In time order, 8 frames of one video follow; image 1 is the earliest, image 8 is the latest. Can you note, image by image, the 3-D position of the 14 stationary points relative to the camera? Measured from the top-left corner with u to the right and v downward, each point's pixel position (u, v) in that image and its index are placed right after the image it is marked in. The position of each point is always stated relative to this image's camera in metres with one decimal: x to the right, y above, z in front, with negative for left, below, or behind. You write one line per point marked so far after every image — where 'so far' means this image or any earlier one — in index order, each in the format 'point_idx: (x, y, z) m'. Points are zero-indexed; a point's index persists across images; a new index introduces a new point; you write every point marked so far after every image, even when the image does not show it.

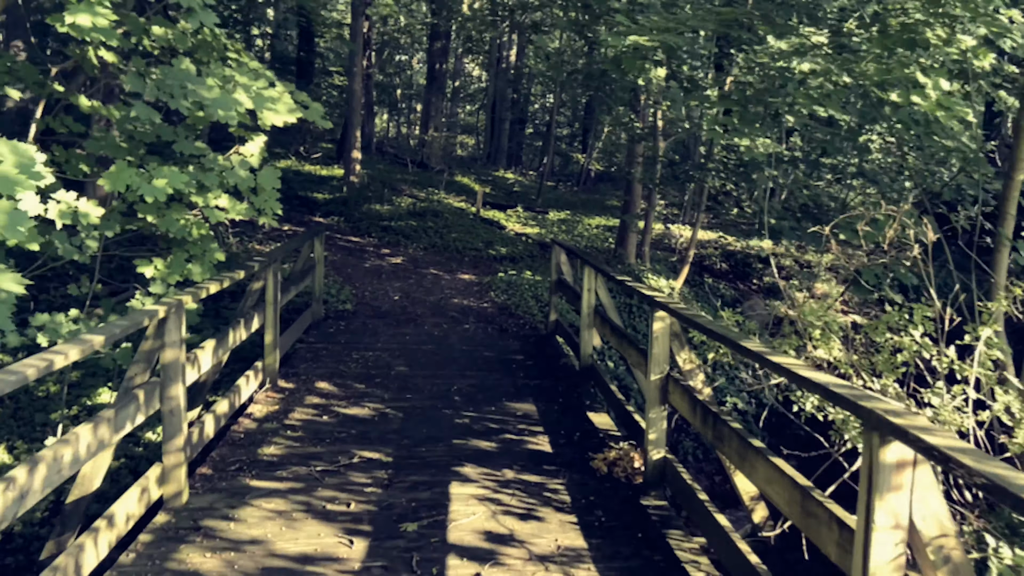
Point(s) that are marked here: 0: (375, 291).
0: (-2.0, -0.1, +11.4) m
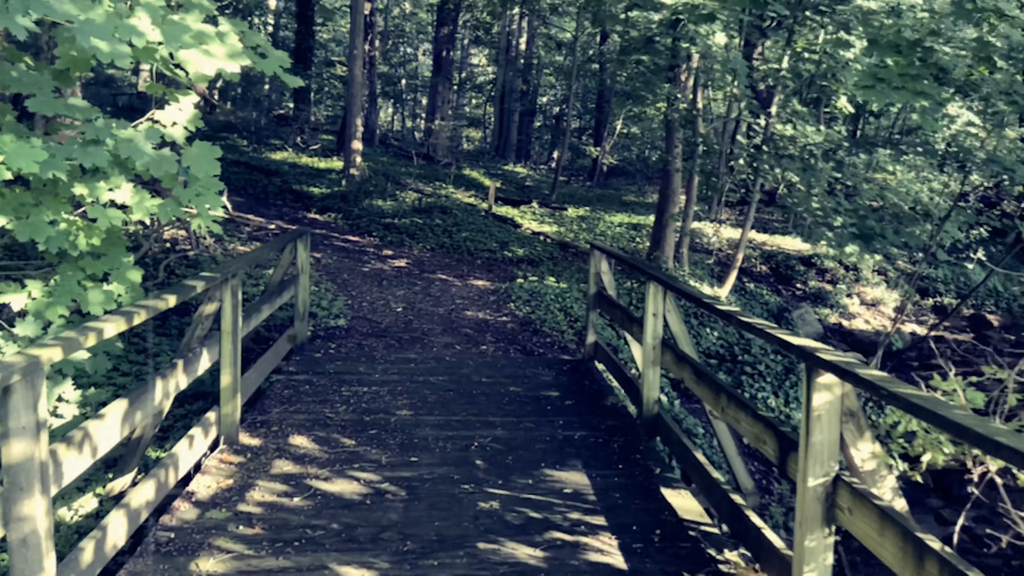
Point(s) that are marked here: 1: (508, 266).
0: (-1.7, -0.2, +9.7) m
1: (0.0, +0.3, +12.6) m
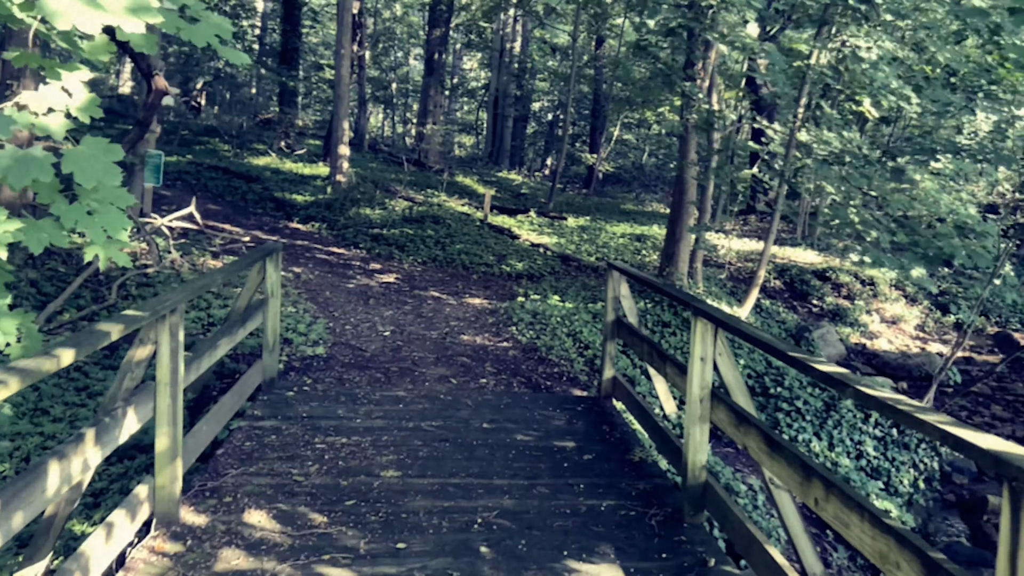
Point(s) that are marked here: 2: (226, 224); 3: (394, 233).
0: (-1.7, -0.4, +8.7) m
1: (-0.1, +0.1, +11.6) m
2: (-5.0, +1.1, +13.5) m
3: (-2.1, +1.0, +13.8) m
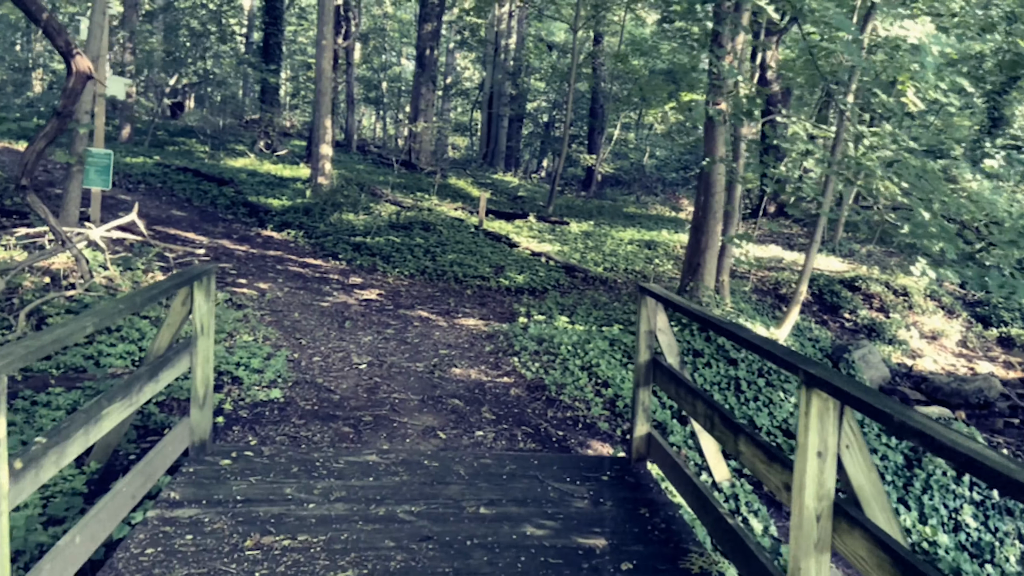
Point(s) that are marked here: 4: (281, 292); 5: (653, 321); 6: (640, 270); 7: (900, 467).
0: (-1.7, -0.6, +7.3) m
1: (-0.1, -0.1, +10.1) m
2: (-5.0, +0.9, +12.0) m
3: (-2.1, +0.7, +12.4) m
4: (-2.8, 0.0, +9.3) m
5: (+0.9, -0.2, +4.8) m
6: (+2.0, +0.3, +12.4) m
7: (+2.9, -1.3, +6.0) m
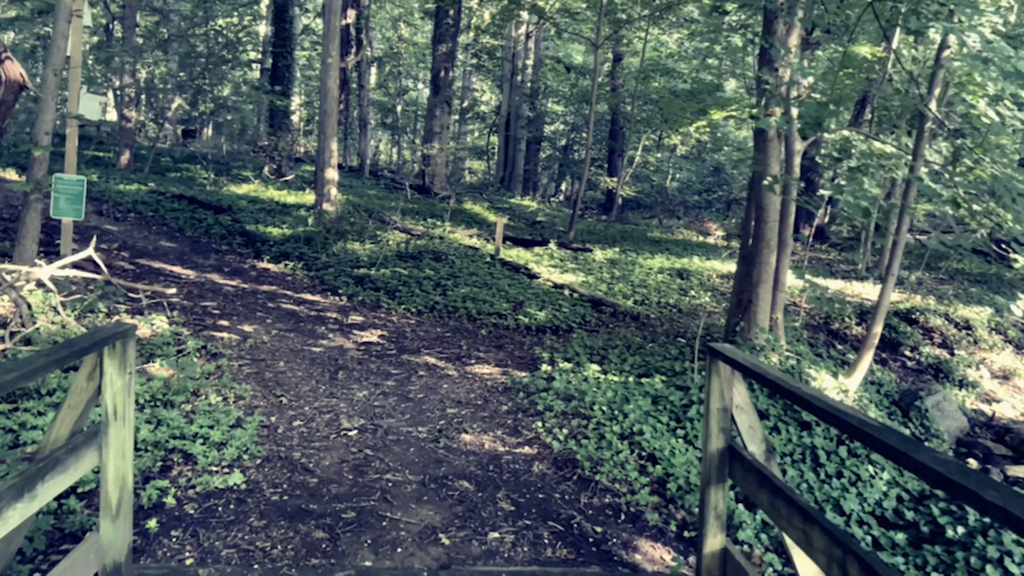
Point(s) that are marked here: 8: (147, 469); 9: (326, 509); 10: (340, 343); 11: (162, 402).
0: (-1.5, -1.0, +6.0) m
1: (+0.2, -0.6, +8.9) m
2: (-4.7, +0.3, +10.9) m
3: (-1.8, +0.2, +11.2) m
4: (-2.5, -0.5, +8.1) m
5: (+1.0, -0.5, +3.5) m
6: (+2.3, -0.2, +11.1) m
7: (+3.1, -1.6, +4.6) m
8: (-2.2, -1.1, +4.7) m
9: (-1.1, -1.2, +4.5) m
10: (-1.8, -0.6, +8.3) m
11: (-2.5, -0.8, +5.6) m
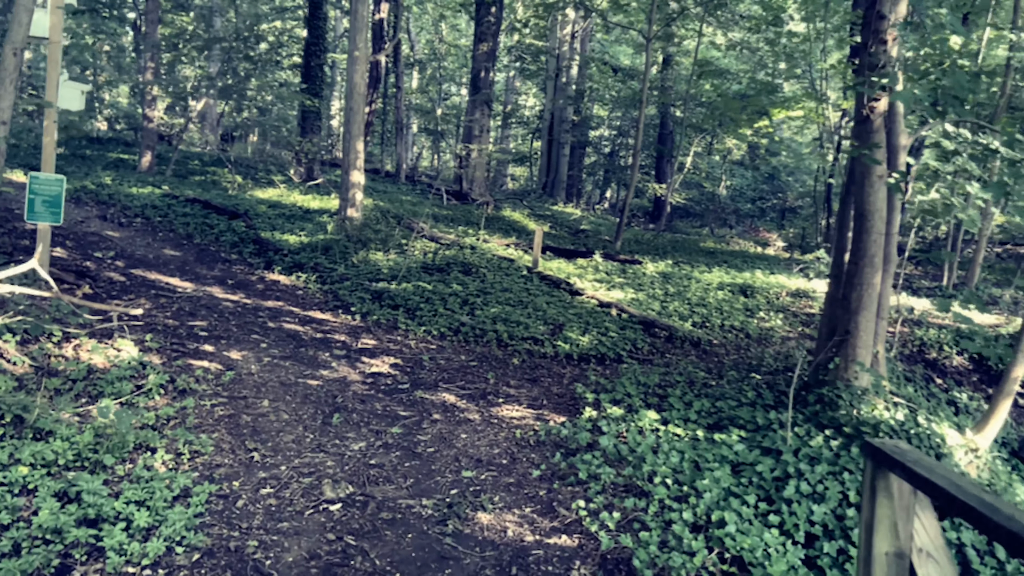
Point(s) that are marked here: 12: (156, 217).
0: (-1.3, -1.2, +4.6) m
1: (+0.5, -0.8, +7.4) m
2: (-4.2, +0.1, +9.7) m
3: (-1.4, 0.0, +9.8) m
4: (-2.2, -0.7, +6.8) m
5: (+1.1, -0.7, +2.1) m
6: (+2.8, -0.5, +9.5) m
7: (+3.2, -1.8, +3.0) m
8: (-2.1, -1.2, +3.4) m
9: (-0.9, -1.4, +3.1) m
10: (-1.5, -0.8, +6.9) m
11: (-2.3, -1.0, +4.3) m
12: (-5.7, +1.1, +12.5) m
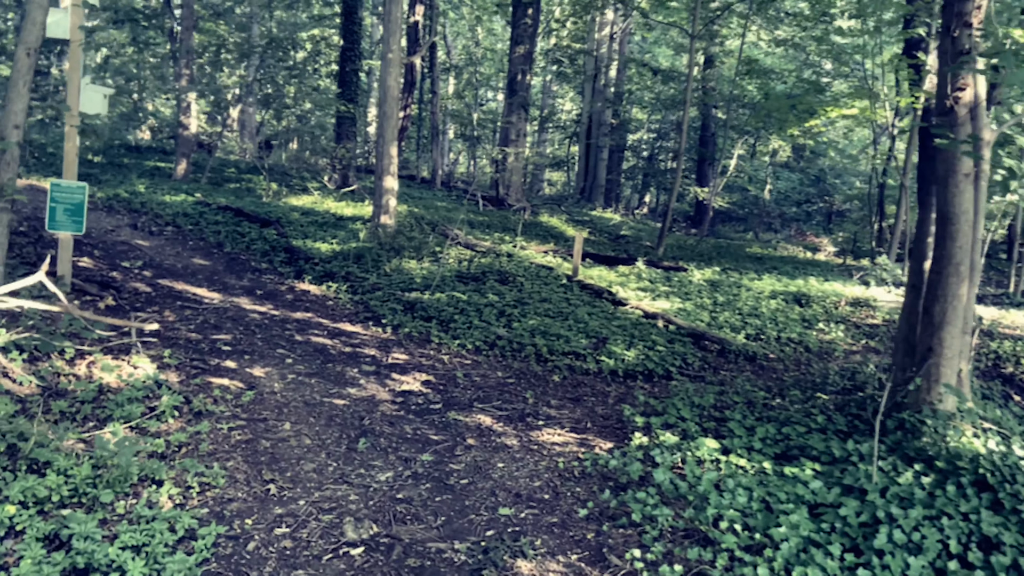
0: (-1.1, -1.2, +4.2) m
1: (+0.9, -0.9, +6.9) m
2: (-3.7, 0.0, +9.4) m
3: (-0.9, -0.1, +9.3) m
4: (-1.9, -0.8, +6.4) m
5: (+1.2, -0.7, +1.5) m
6: (+3.3, -0.6, +8.9) m
7: (+3.3, -1.9, +2.3) m
8: (-1.9, -1.3, +2.9) m
9: (-0.8, -1.5, +2.6) m
10: (-1.2, -0.9, +6.5) m
11: (-2.1, -1.1, +3.9) m
12: (-5.1, +1.0, +12.2) m
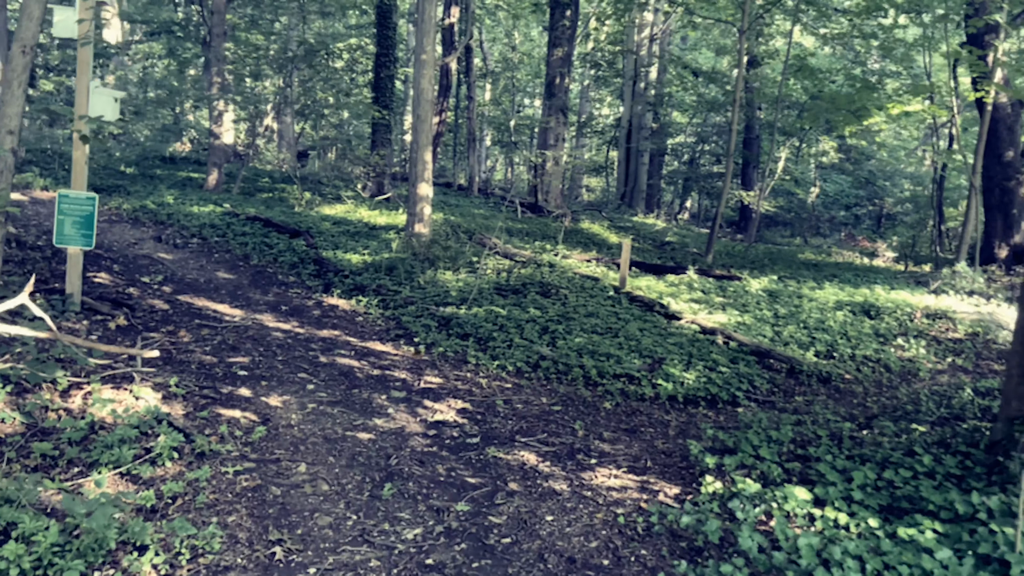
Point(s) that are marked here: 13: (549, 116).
0: (-0.9, -1.4, +3.4) m
1: (+1.2, -1.0, +6.0) m
2: (-3.3, -0.2, +8.8) m
3: (-0.4, -0.3, +8.6) m
4: (-1.6, -0.9, +5.7) m
5: (+1.3, -0.8, +0.6) m
6: (+3.7, -0.7, +7.9) m
7: (+3.5, -2.0, +1.4) m
8: (-1.7, -1.4, +2.2) m
9: (-0.6, -1.6, +1.8) m
10: (-0.8, -1.0, +5.7) m
11: (-1.9, -1.2, +3.2) m
12: (-4.5, +0.8, +11.7) m
13: (+0.9, +4.4, +19.8) m
